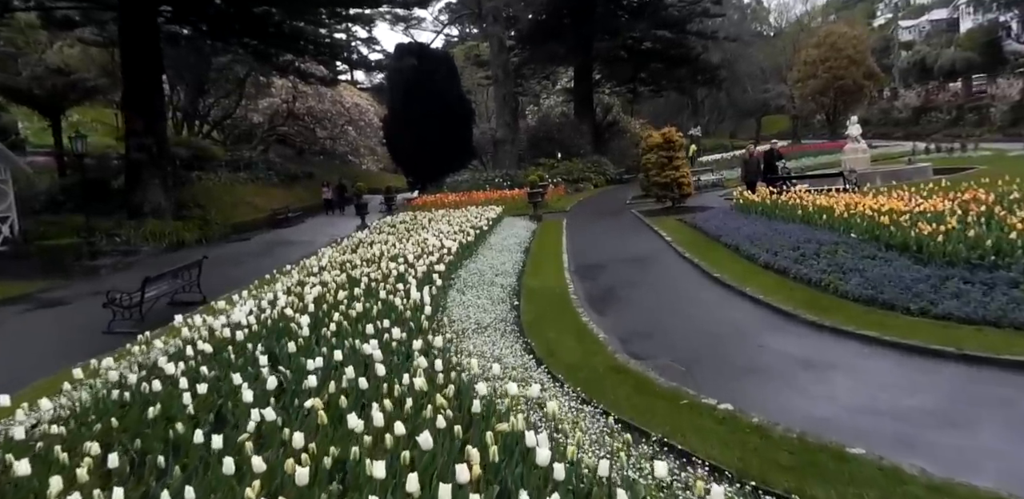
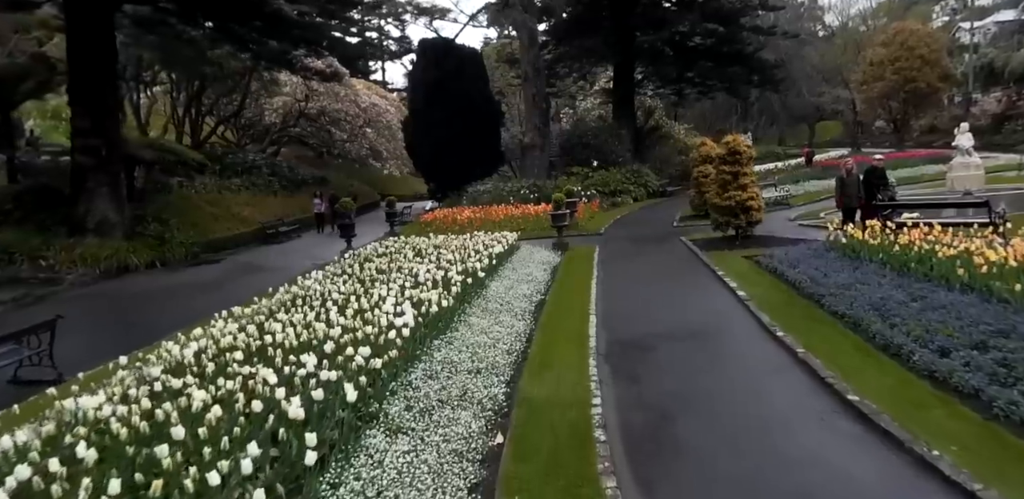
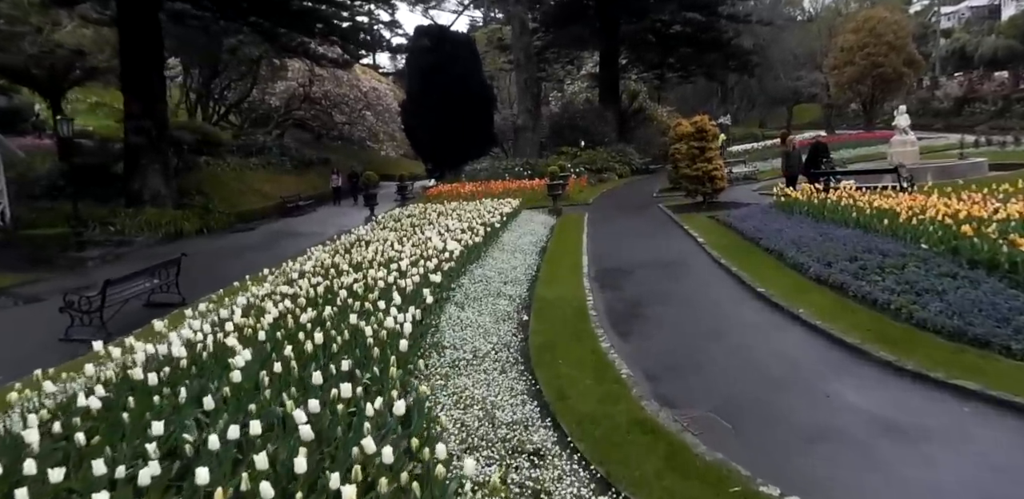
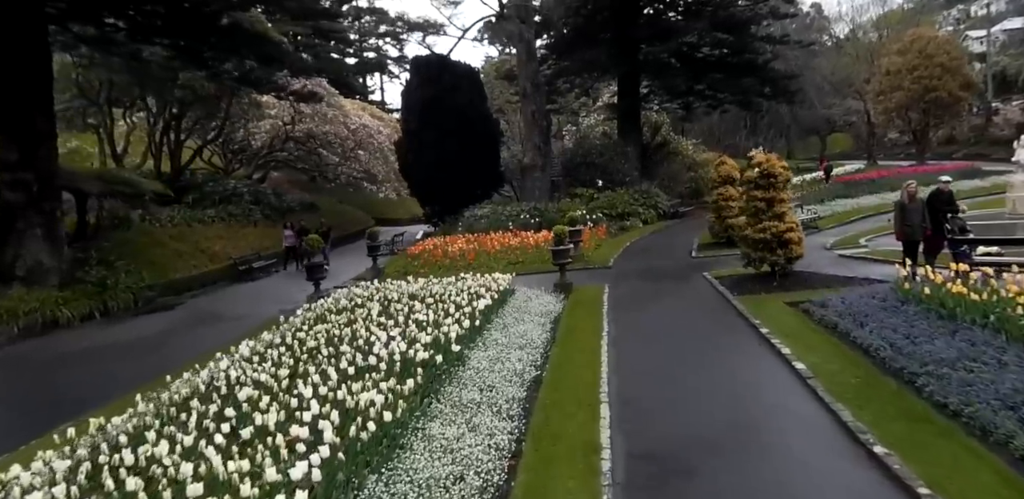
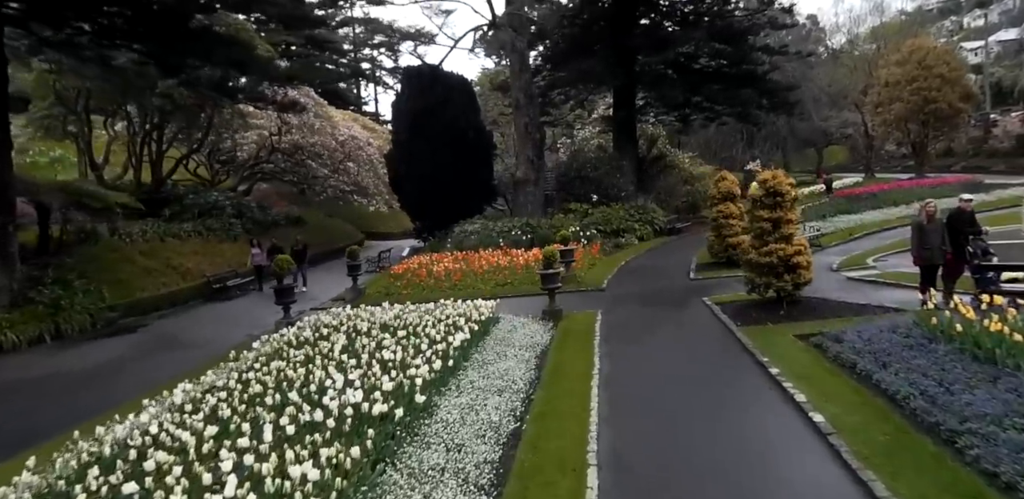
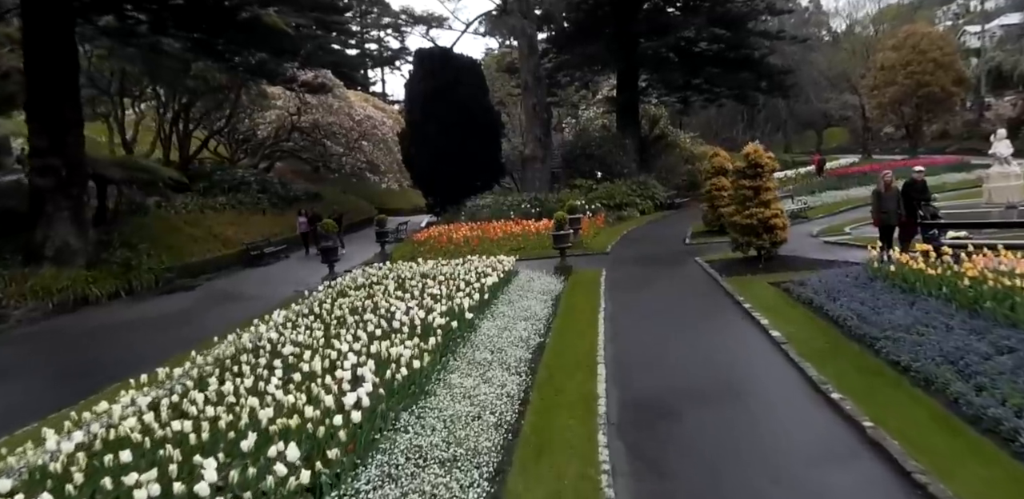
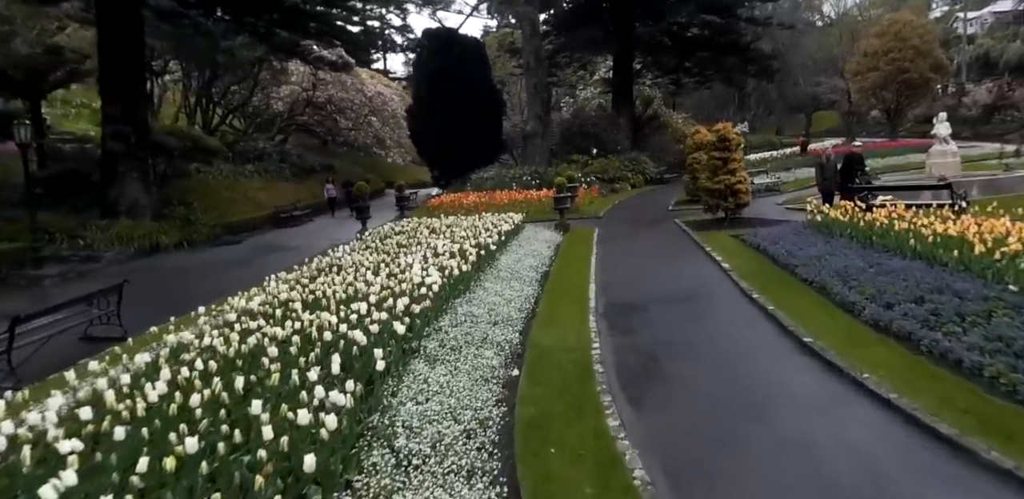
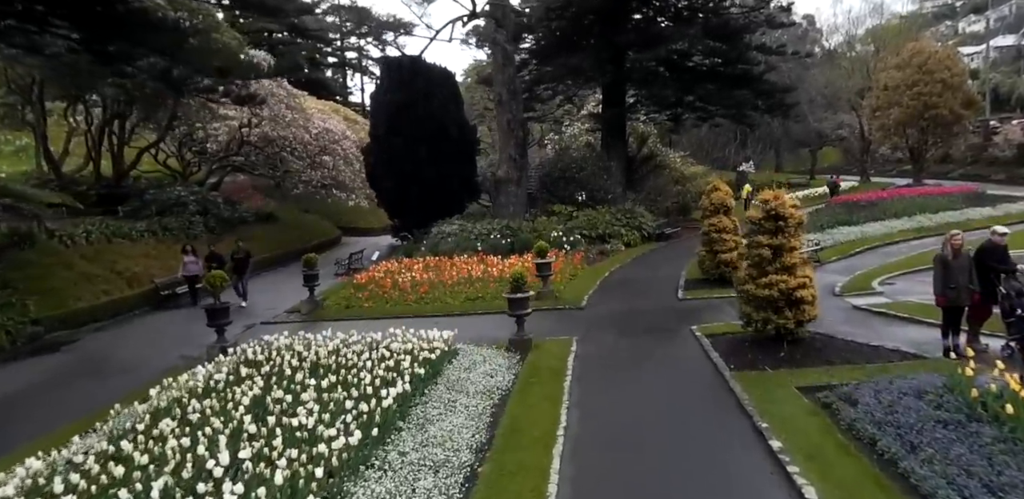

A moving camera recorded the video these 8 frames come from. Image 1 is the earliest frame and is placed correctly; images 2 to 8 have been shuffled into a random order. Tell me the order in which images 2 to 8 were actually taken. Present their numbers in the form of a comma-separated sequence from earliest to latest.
3, 7, 2, 6, 4, 5, 8
